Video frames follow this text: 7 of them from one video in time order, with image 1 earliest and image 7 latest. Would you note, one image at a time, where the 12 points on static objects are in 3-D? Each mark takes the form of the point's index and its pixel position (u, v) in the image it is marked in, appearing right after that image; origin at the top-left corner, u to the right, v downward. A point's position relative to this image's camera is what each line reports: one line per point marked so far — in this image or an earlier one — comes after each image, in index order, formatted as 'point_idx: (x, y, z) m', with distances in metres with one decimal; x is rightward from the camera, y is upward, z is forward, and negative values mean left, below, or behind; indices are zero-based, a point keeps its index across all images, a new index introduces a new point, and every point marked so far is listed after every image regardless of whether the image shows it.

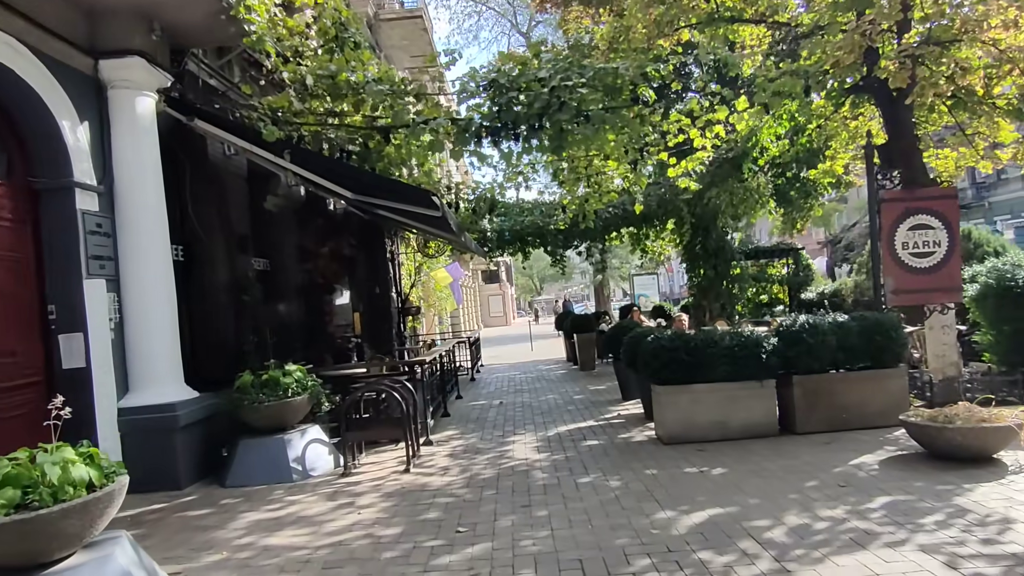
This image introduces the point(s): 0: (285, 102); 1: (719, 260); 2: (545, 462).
0: (-2.8, +2.3, +7.7) m
1: (+5.5, +0.7, +16.8) m
2: (+0.3, -1.8, +6.6) m
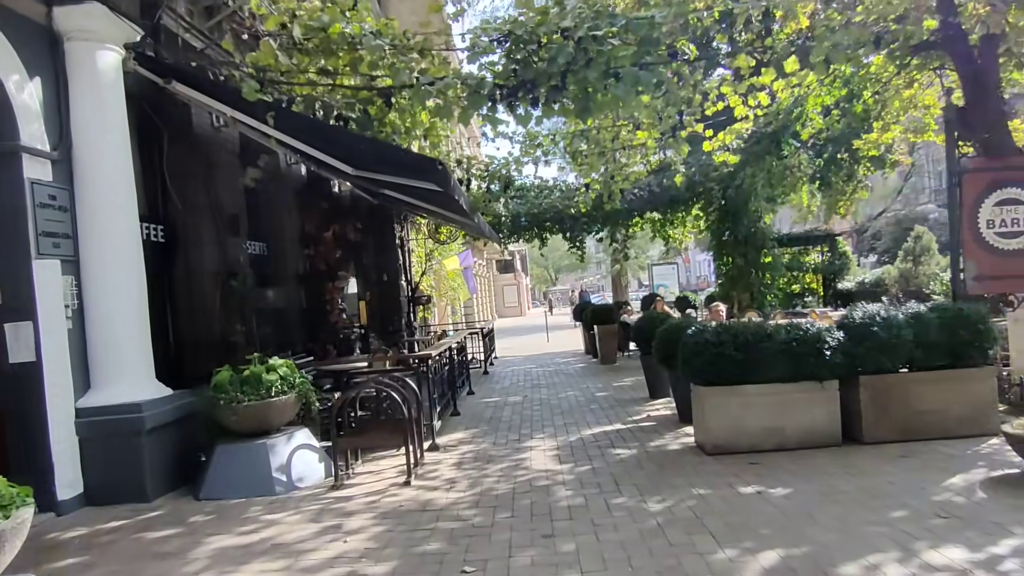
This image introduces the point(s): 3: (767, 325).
0: (-2.6, +2.4, +6.7) m
1: (+5.9, +1.0, +15.7) m
2: (+0.5, -1.7, +5.6) m
3: (+2.4, -0.4, +6.0) m
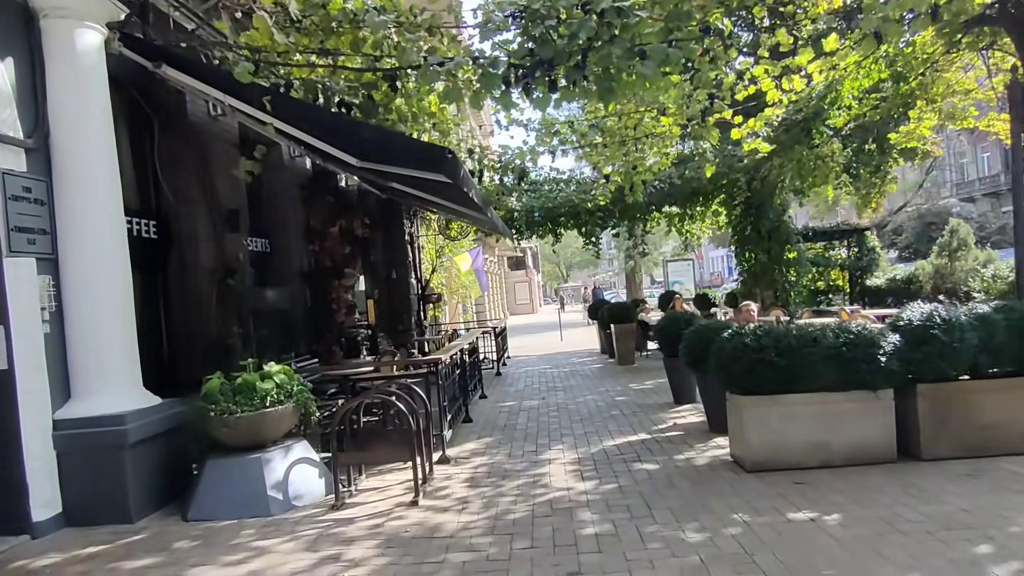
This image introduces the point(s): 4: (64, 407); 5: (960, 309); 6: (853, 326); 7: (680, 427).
0: (-2.4, +2.5, +6.2) m
1: (+6.2, +1.1, +15.0) m
2: (+0.6, -1.7, +5.1) m
3: (+2.6, -0.3, +5.4) m
4: (-3.8, -1.0, +5.4) m
5: (+3.9, -0.2, +5.5) m
6: (+2.9, -0.3, +5.5) m
7: (+2.0, -1.6, +7.4) m
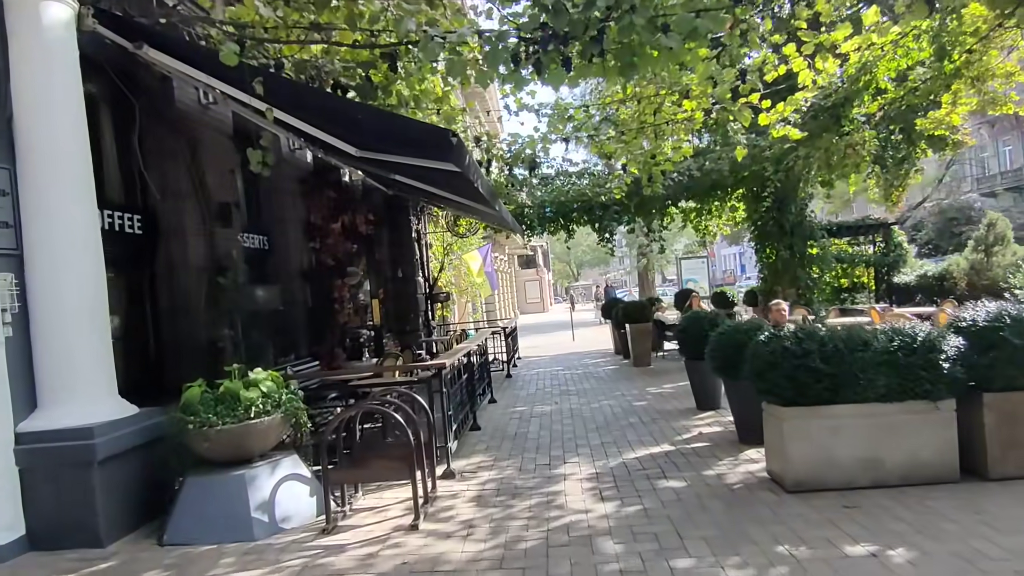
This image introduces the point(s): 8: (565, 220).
0: (-2.3, +2.5, +5.7) m
1: (+6.4, +1.1, +14.3) m
2: (+0.7, -1.7, +4.5) m
3: (+2.7, -0.3, +4.8) m
4: (-3.7, -1.0, +4.9) m
5: (+4.0, -0.2, +4.9) m
6: (+3.0, -0.3, +4.9) m
7: (+2.1, -1.6, +6.8) m
8: (+1.3, +1.6, +15.0) m
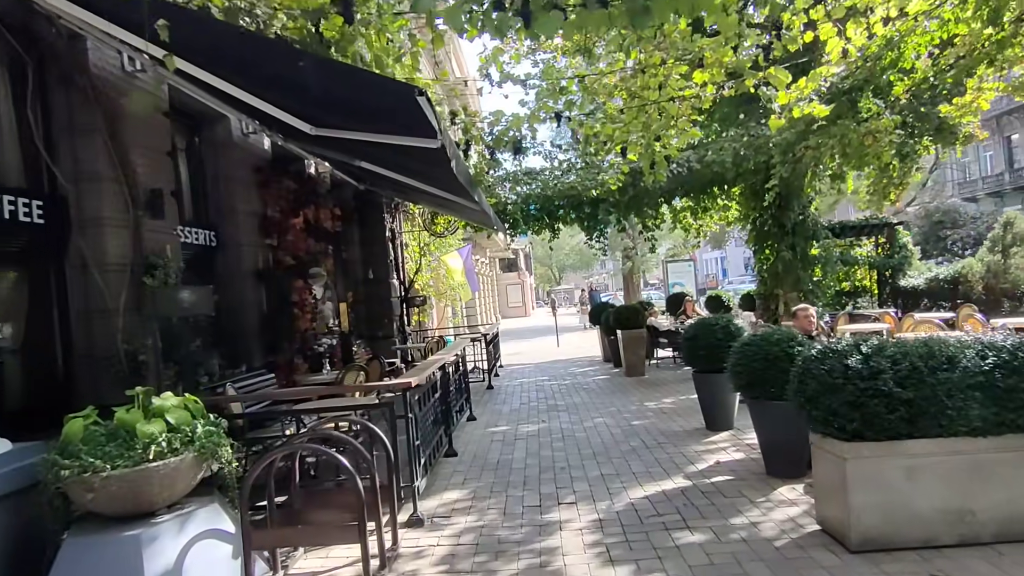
0: (-2.5, +2.5, +4.5) m
1: (+6.1, +1.1, +13.4) m
2: (+0.6, -1.7, +3.4) m
3: (+2.6, -0.3, +3.8) m
4: (-3.8, -1.0, +3.6) m
5: (+3.9, -0.2, +3.9) m
6: (+2.9, -0.3, +3.8) m
7: (+1.9, -1.6, +5.7) m
8: (+0.9, +1.5, +14.0) m
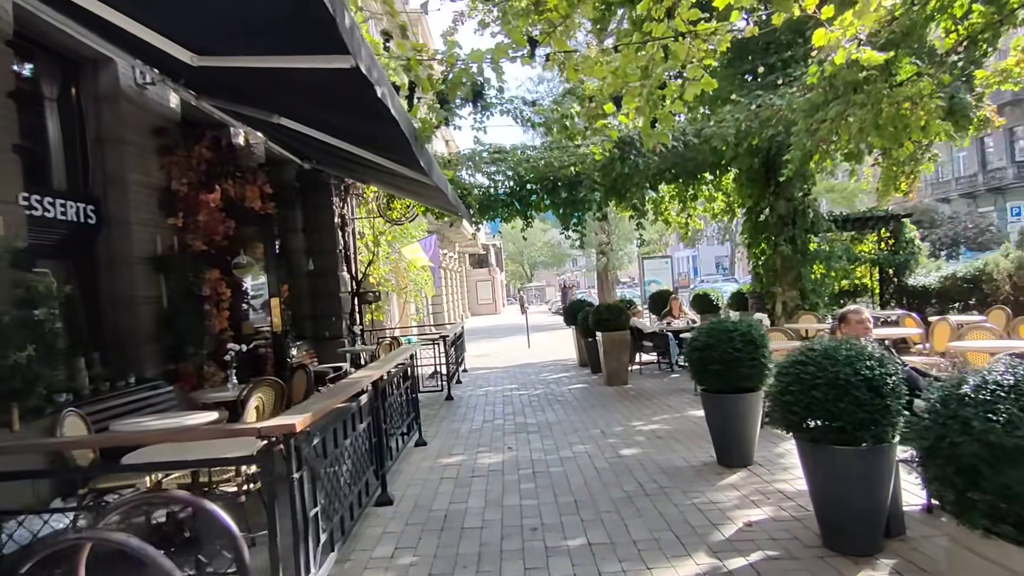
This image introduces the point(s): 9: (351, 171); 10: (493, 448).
0: (-2.7, +2.5, +2.6) m
1: (+5.4, +1.1, +11.9) m
2: (+0.4, -1.6, +1.7) m
3: (+2.3, -0.3, +2.2) m
4: (-4.0, -0.9, +1.7) m
5: (+3.7, -0.1, +2.3) m
6: (+2.7, -0.3, +2.2) m
7: (+1.6, -1.6, +4.1) m
8: (+0.2, +1.6, +12.3) m
9: (-3.0, +2.1, +11.6) m
10: (-0.2, -1.7, +6.9) m
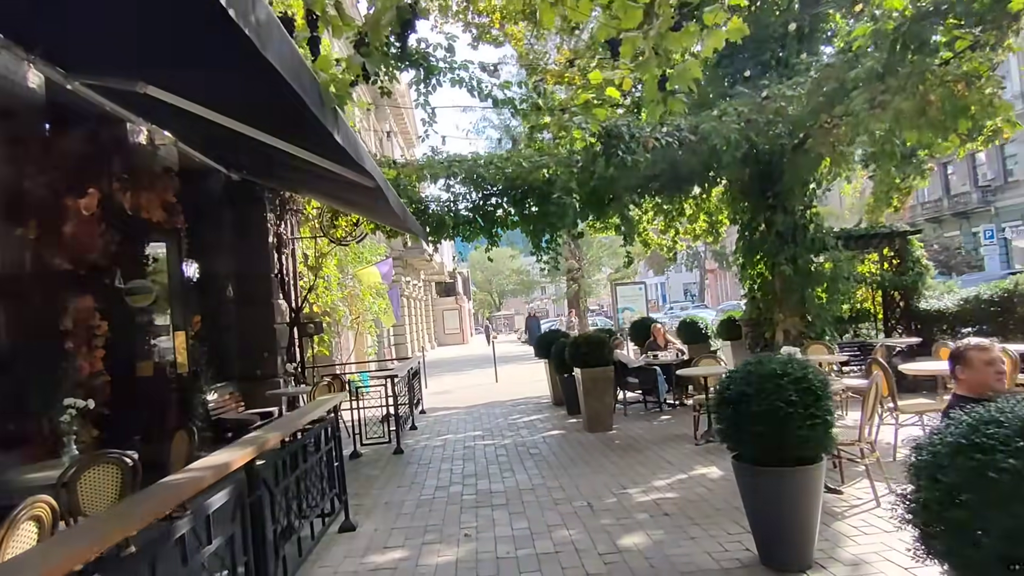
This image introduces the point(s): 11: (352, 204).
0: (-2.8, +2.5, +0.9) m
1: (+4.8, +0.7, +10.5) m
2: (+0.3, -1.6, -0.1) m
3: (+2.2, -0.3, +0.5) m
4: (-4.1, -0.9, -0.2) m
5: (+3.5, -0.1, +0.8) m
6: (+2.6, -0.3, +0.6) m
7: (+1.4, -1.7, +2.4) m
8: (-0.4, +1.2, +10.6) m
9: (-3.6, +1.7, +9.9) m
10: (-0.5, -2.0, +5.0) m
11: (-2.6, +1.3, +10.1) m
